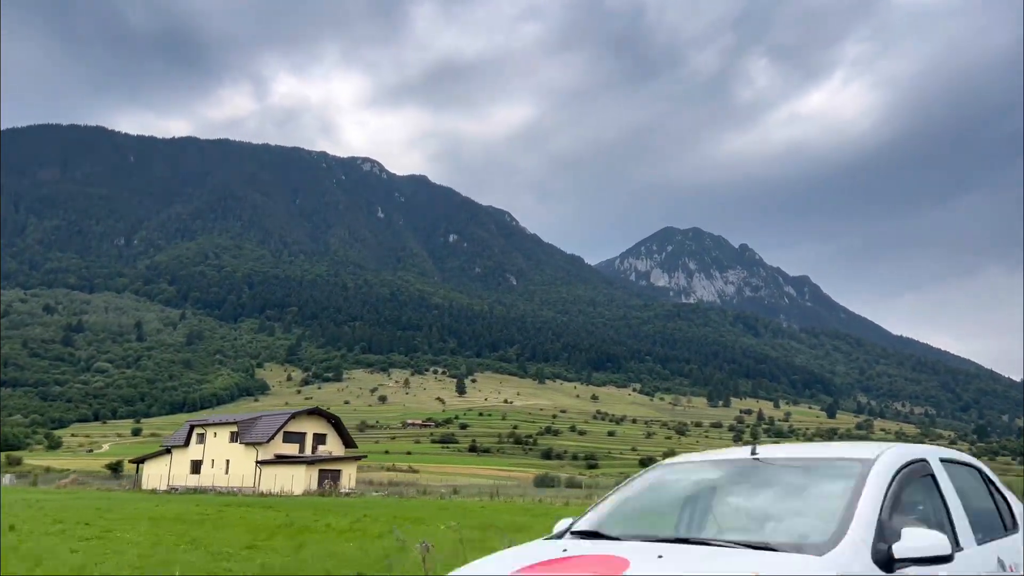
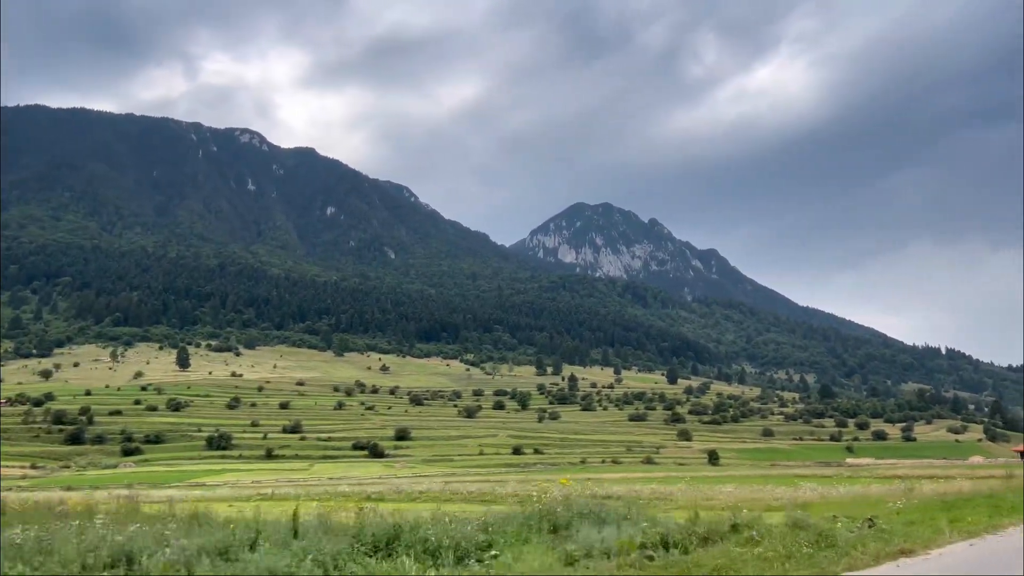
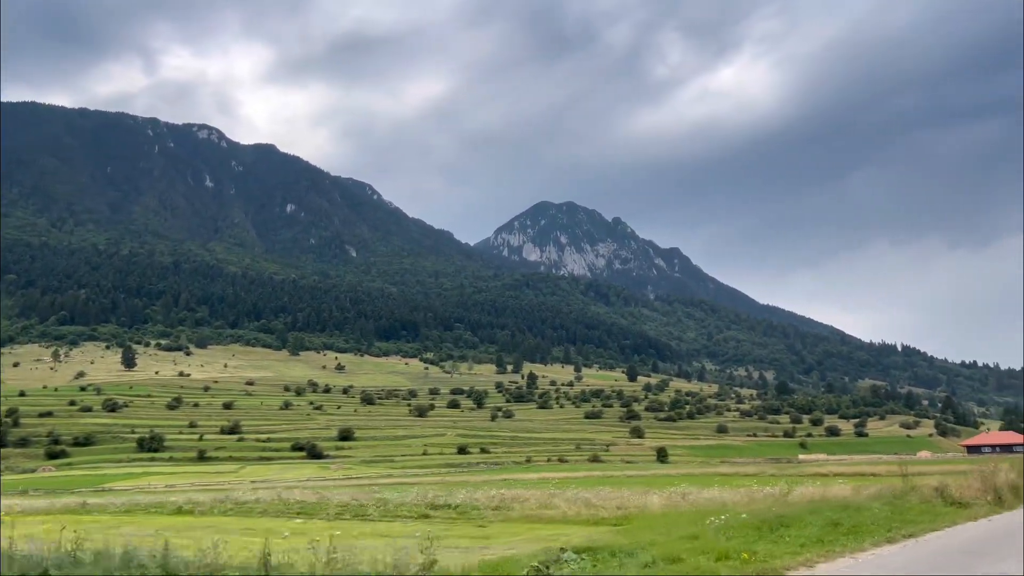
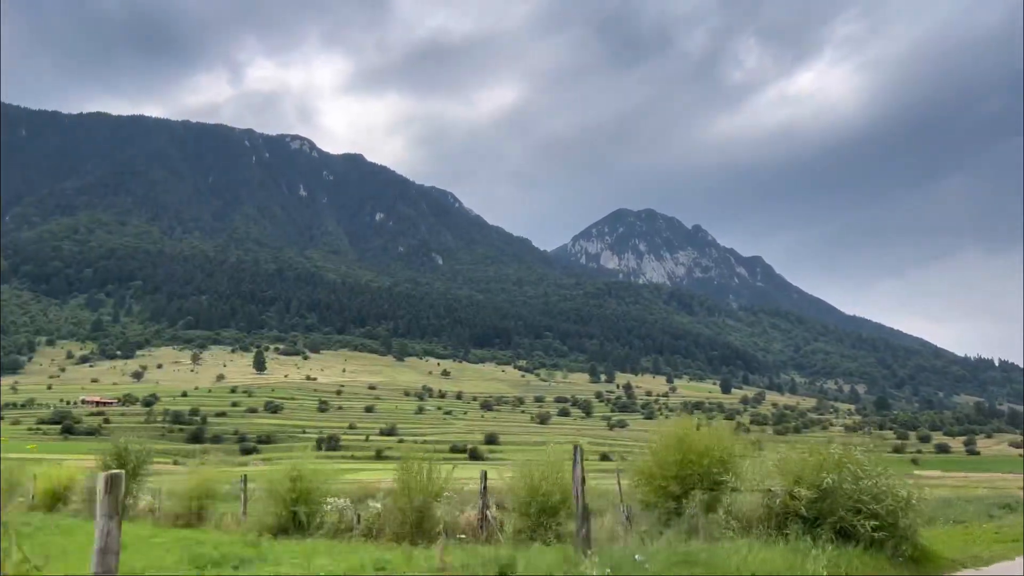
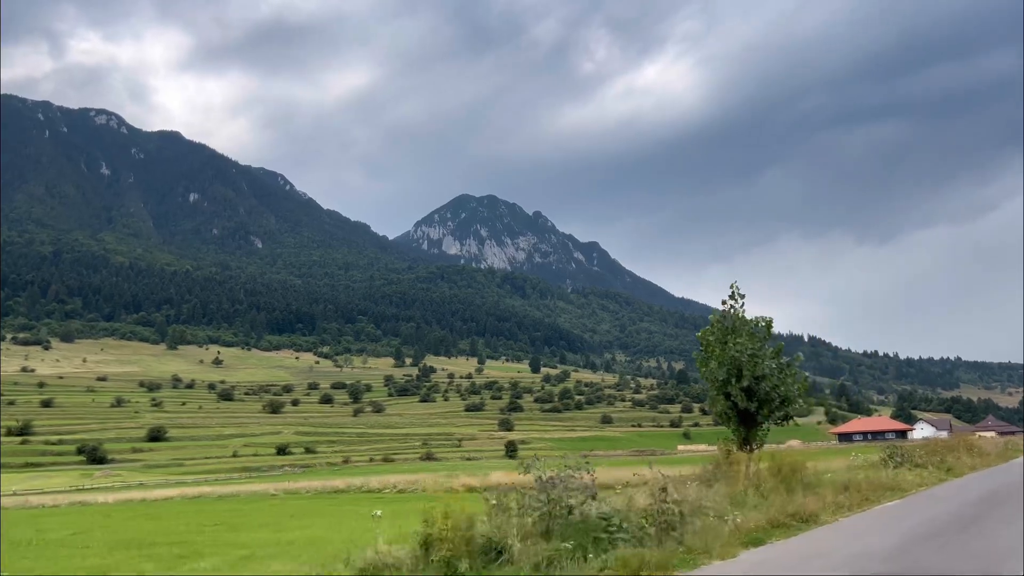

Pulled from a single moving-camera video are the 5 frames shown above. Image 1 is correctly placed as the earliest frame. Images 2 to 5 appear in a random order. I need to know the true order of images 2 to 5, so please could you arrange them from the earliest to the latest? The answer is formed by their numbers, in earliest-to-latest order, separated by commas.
4, 2, 3, 5
